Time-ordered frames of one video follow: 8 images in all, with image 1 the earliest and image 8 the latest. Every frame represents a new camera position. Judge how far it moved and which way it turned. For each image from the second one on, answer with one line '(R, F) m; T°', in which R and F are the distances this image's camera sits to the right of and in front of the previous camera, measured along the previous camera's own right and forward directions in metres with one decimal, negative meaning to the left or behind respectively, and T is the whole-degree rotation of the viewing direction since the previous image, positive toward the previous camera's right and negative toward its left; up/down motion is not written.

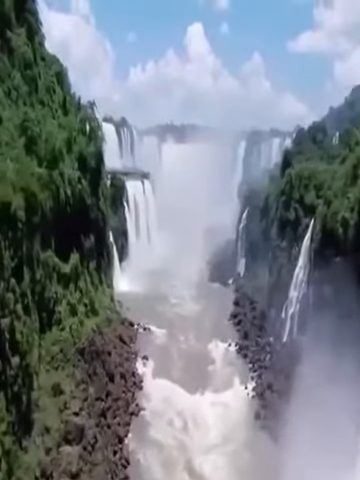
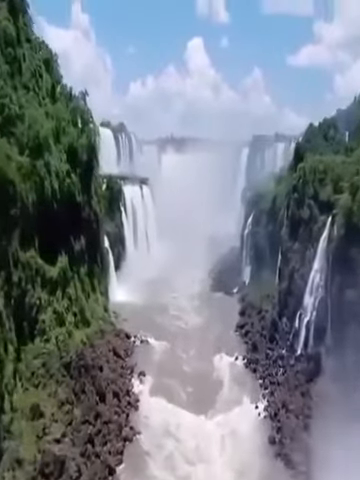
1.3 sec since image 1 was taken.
(0.0, +5.4) m; 0°
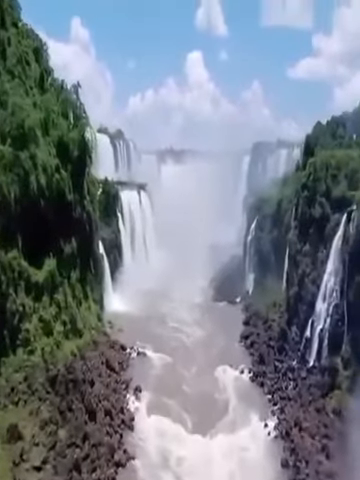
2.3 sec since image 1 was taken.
(0.0, +4.0) m; 0°
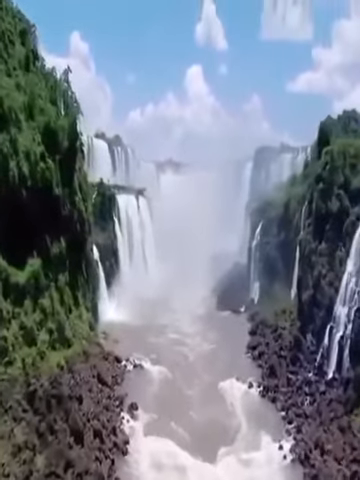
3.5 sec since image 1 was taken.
(0.0, +4.6) m; 0°
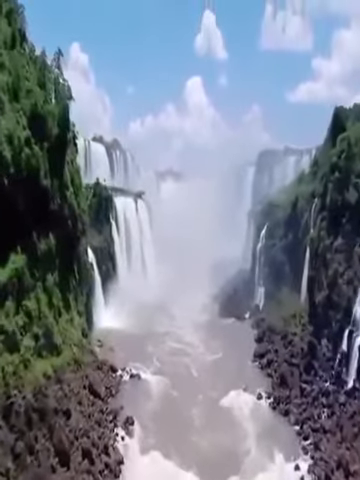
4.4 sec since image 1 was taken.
(0.0, +3.8) m; 0°
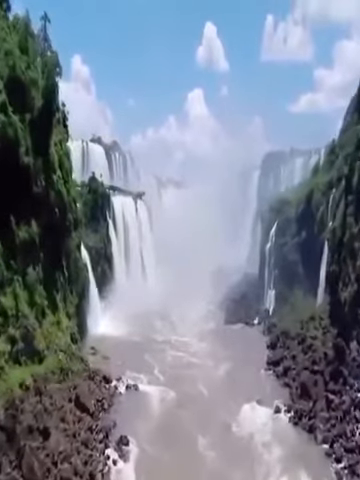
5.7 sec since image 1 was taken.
(-0.1, +5.2) m; 0°
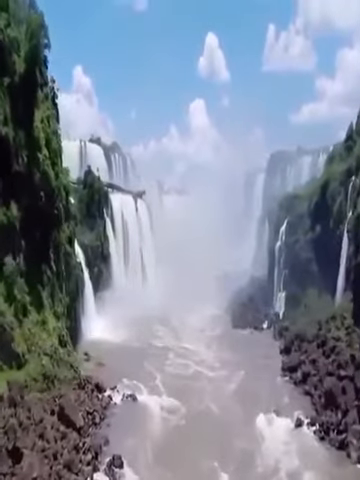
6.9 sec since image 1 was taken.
(-0.1, +4.5) m; 0°
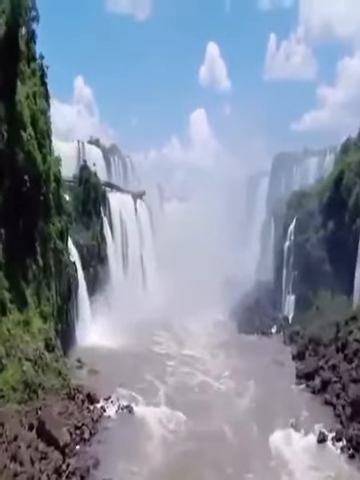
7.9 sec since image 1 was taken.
(0.0, +3.7) m; 0°
